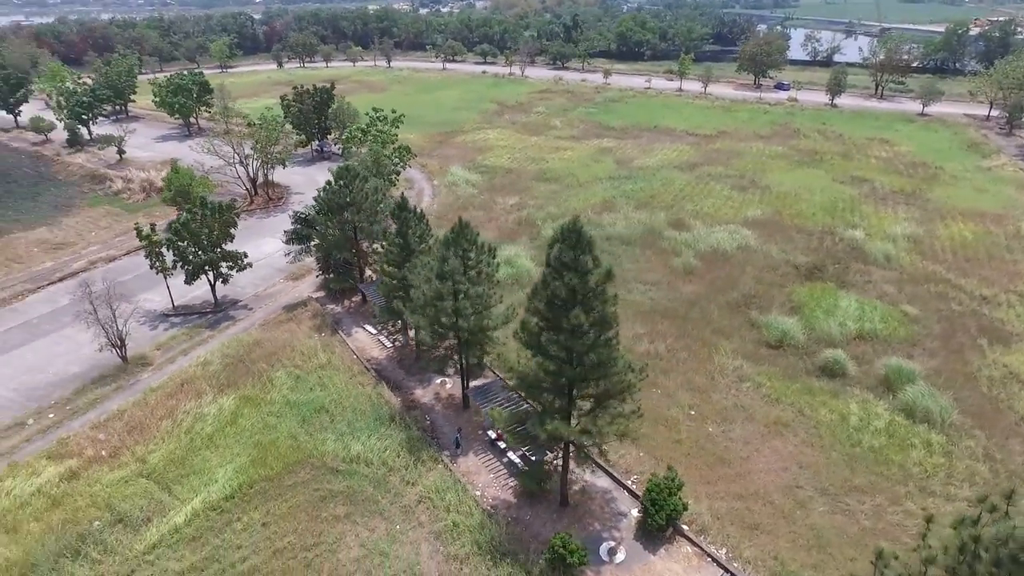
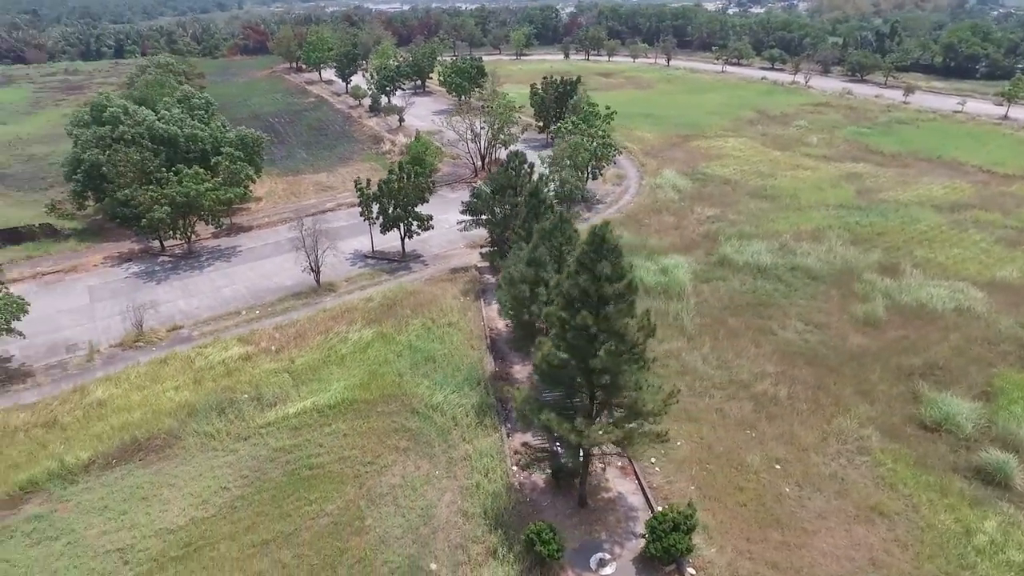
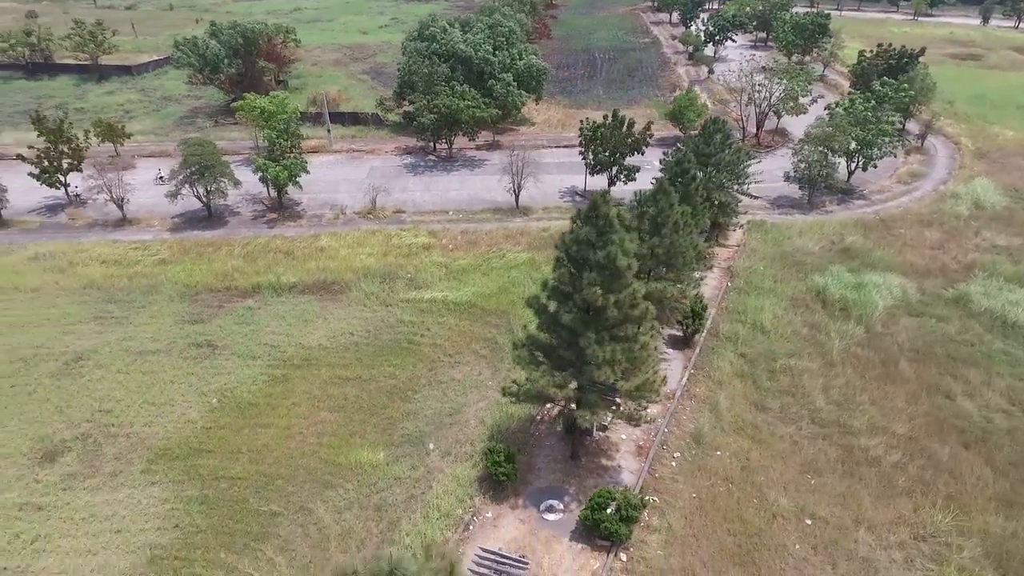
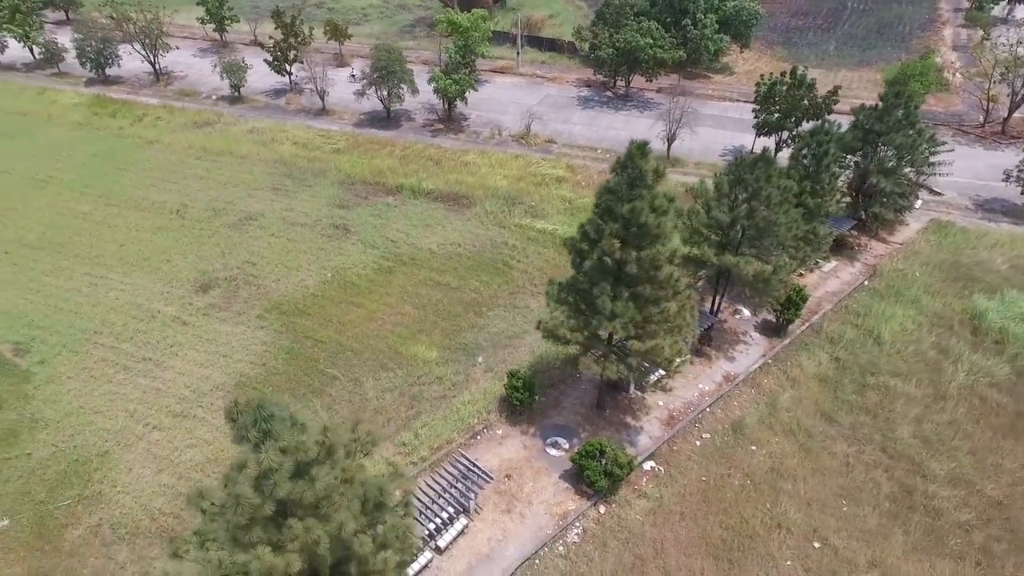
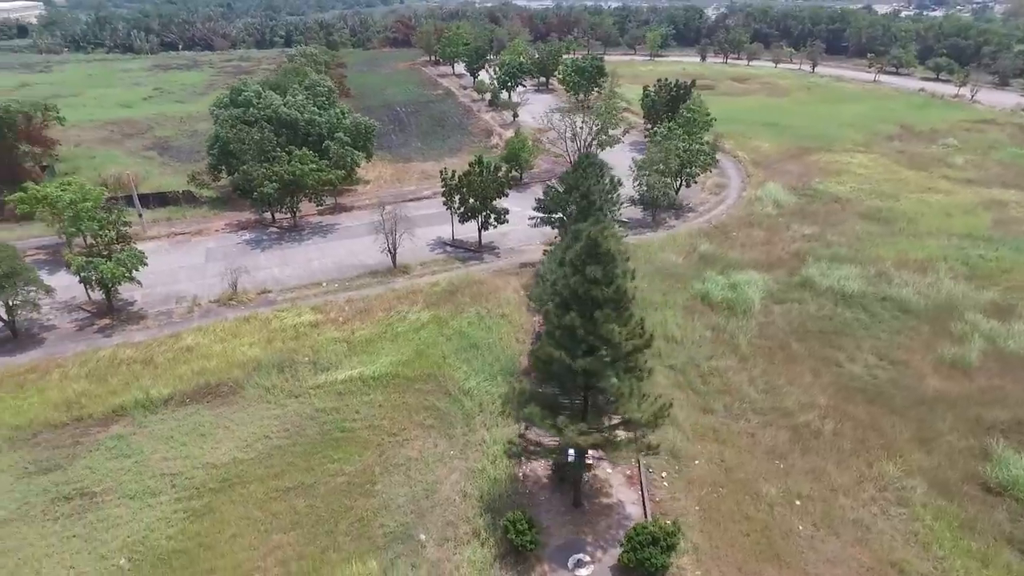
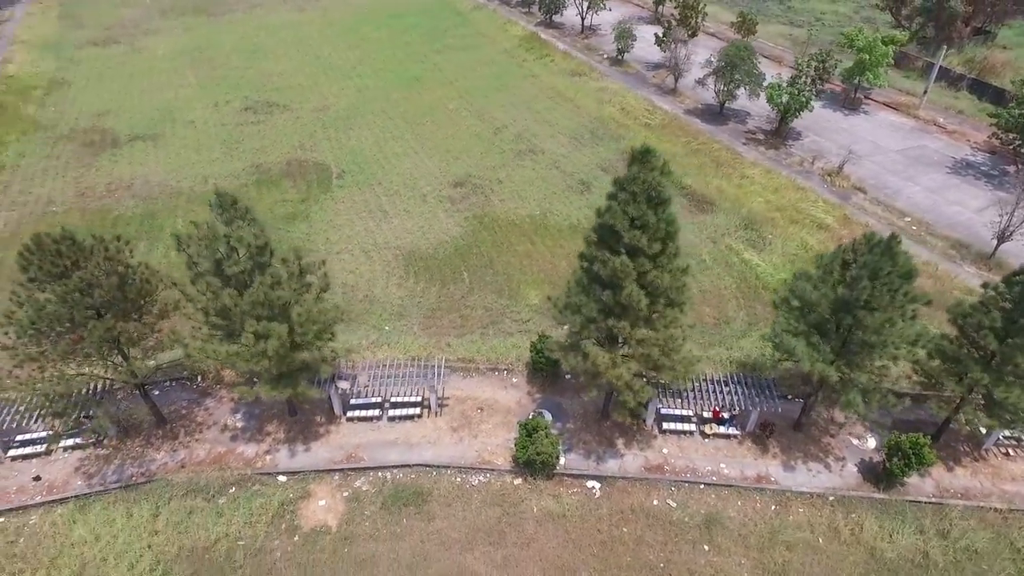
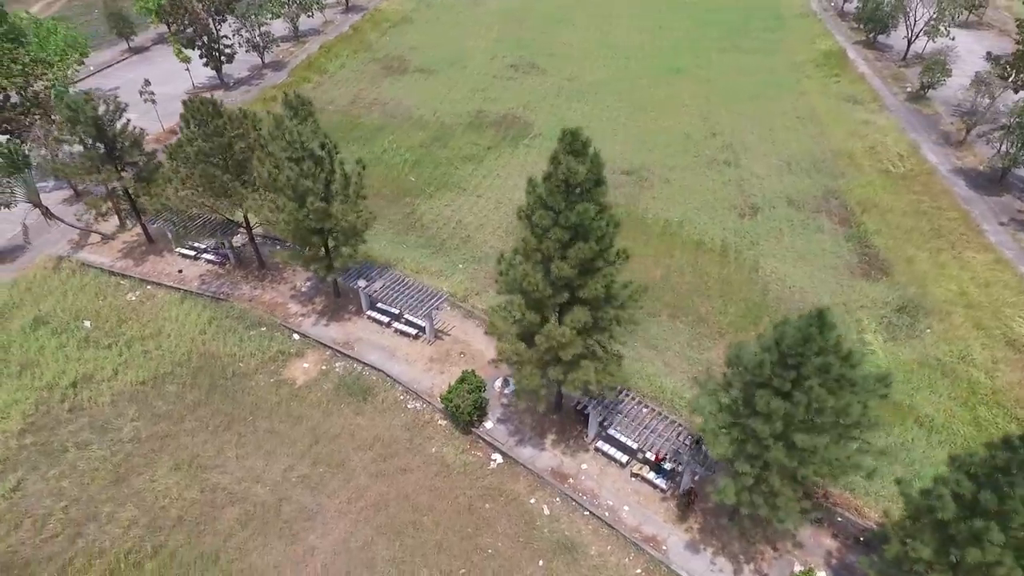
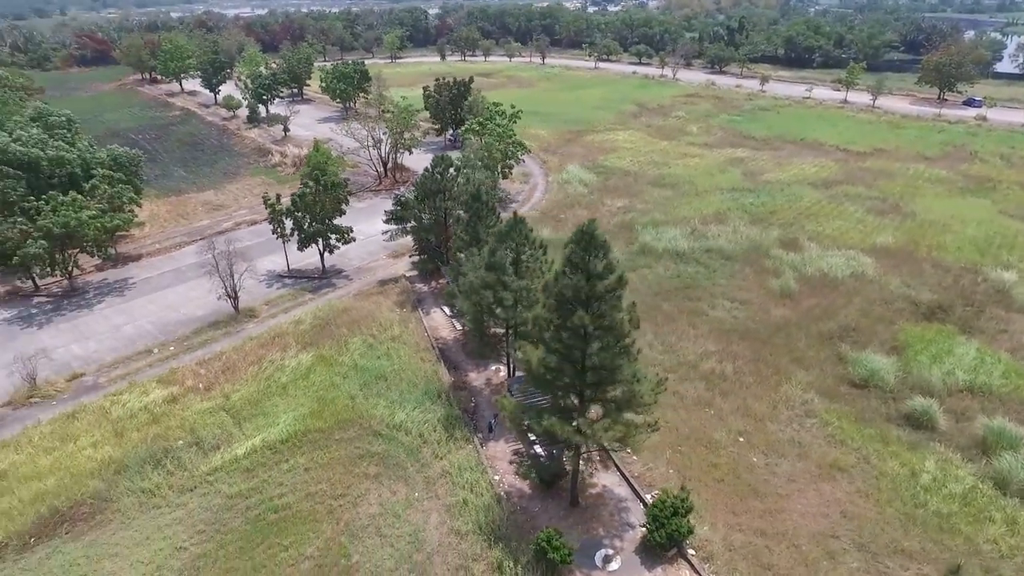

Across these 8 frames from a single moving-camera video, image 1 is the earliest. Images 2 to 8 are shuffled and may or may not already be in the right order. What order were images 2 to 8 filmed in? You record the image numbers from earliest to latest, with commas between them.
8, 2, 5, 3, 4, 6, 7
